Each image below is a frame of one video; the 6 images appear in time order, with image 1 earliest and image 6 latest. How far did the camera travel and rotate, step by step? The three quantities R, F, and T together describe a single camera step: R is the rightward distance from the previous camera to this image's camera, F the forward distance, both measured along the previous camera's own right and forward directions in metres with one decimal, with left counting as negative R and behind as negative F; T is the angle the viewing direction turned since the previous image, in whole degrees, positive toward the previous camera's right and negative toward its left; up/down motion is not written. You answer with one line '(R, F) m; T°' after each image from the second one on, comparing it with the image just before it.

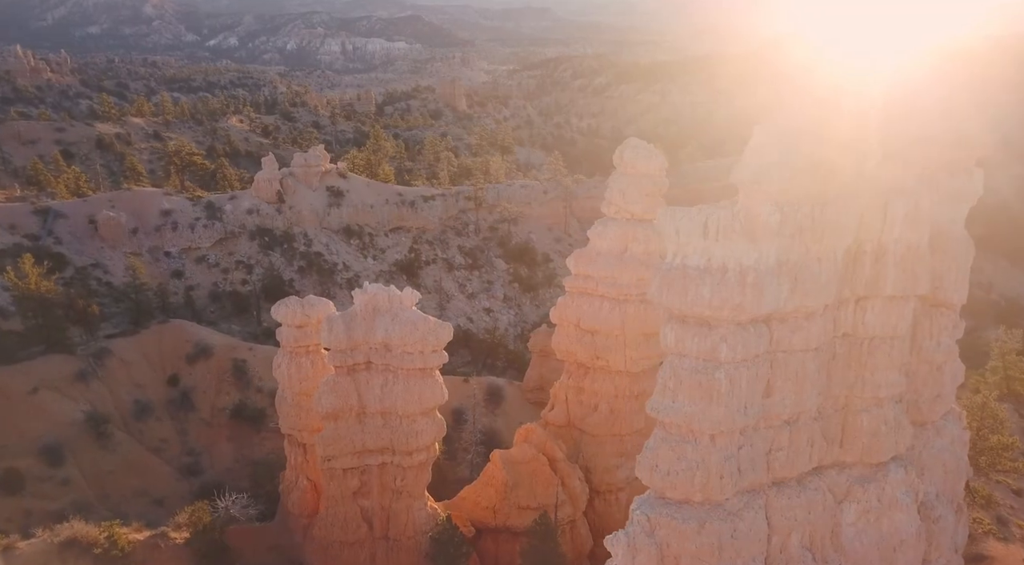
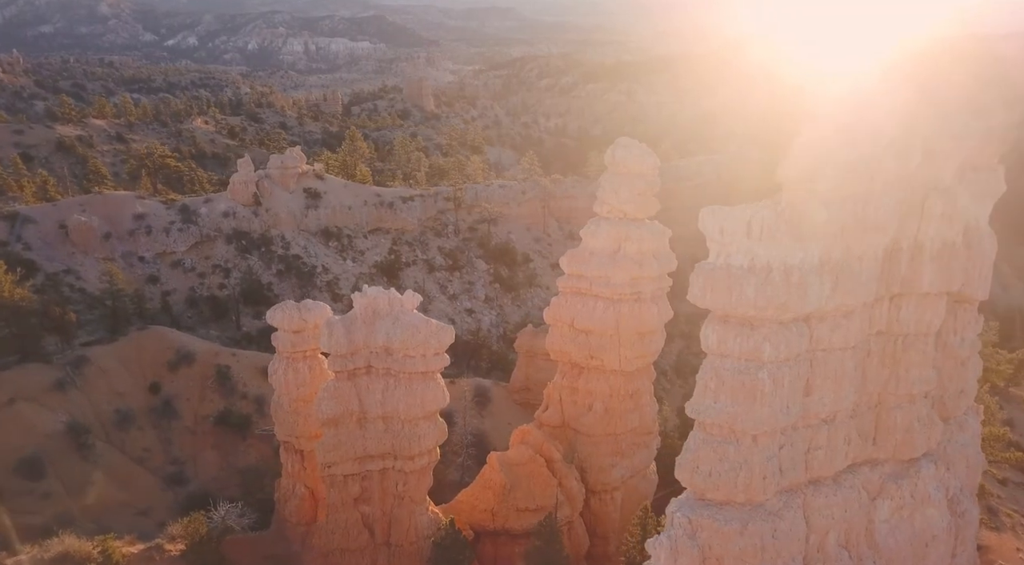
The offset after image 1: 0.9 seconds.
(-0.5, +0.1) m; +2°
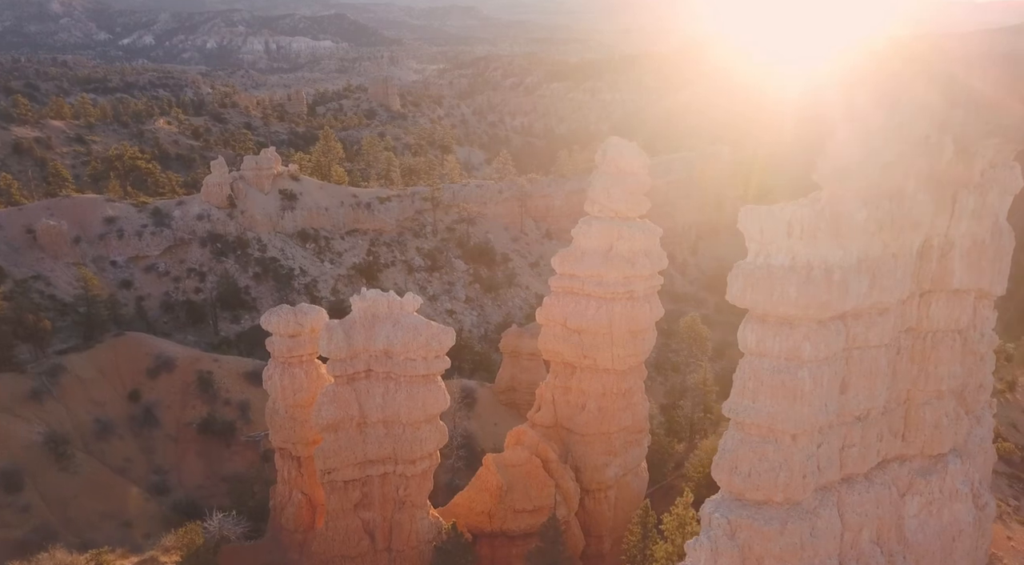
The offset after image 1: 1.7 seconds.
(-0.5, +0.1) m; +2°
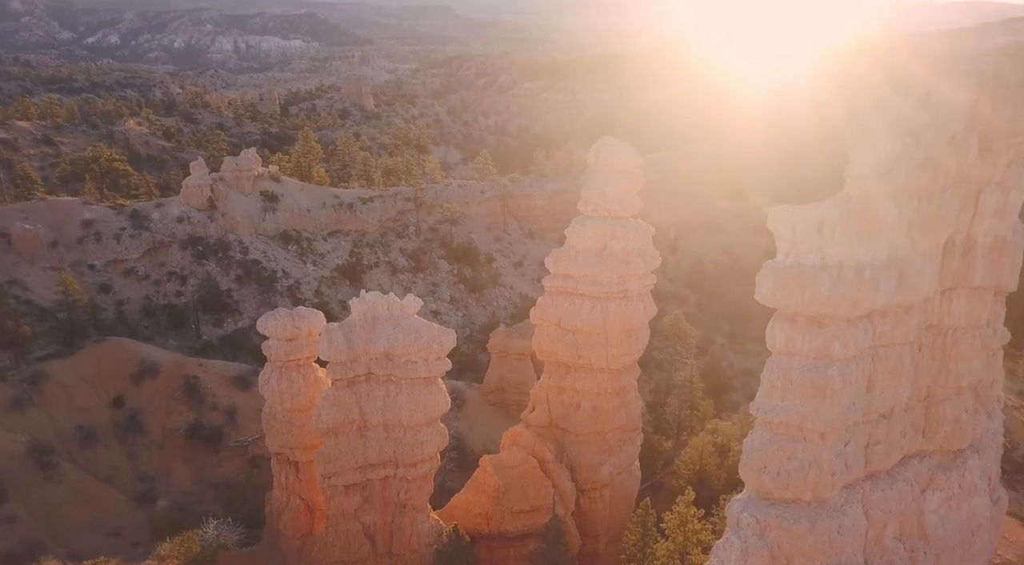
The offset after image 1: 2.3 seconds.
(-0.4, +0.1) m; +2°
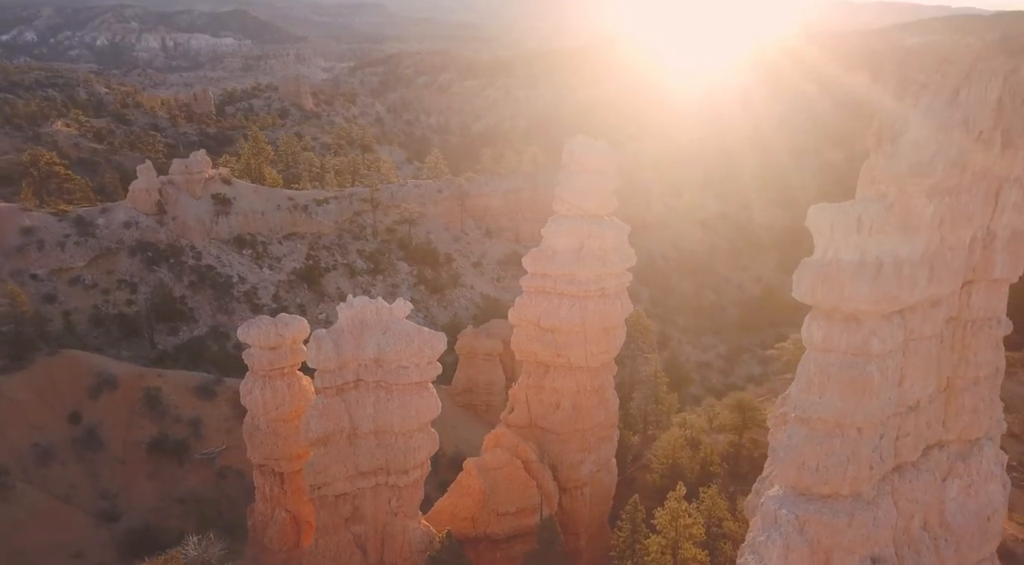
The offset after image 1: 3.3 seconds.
(-0.7, +0.1) m; +4°
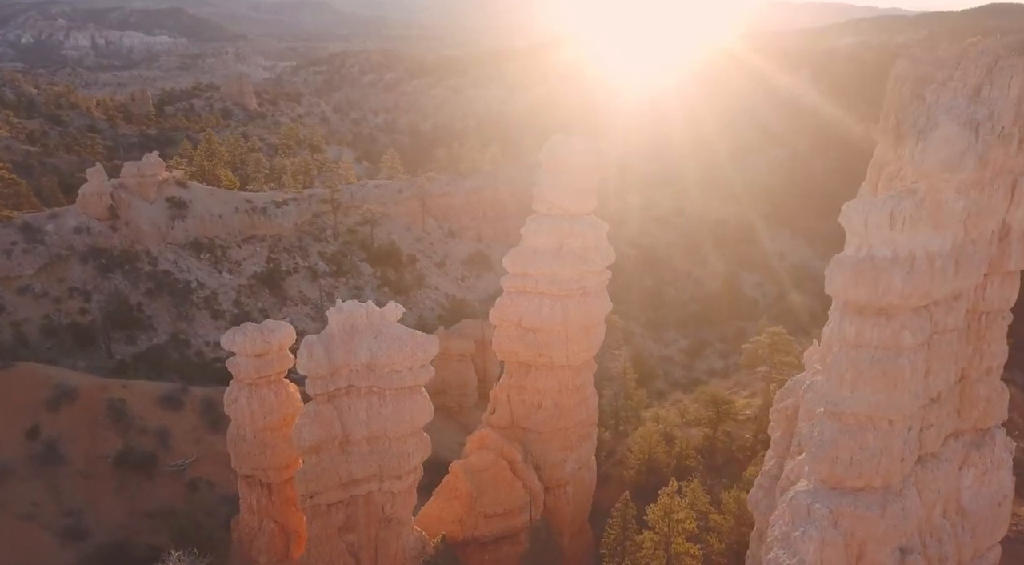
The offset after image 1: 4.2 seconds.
(-0.6, +0.1) m; +4°
